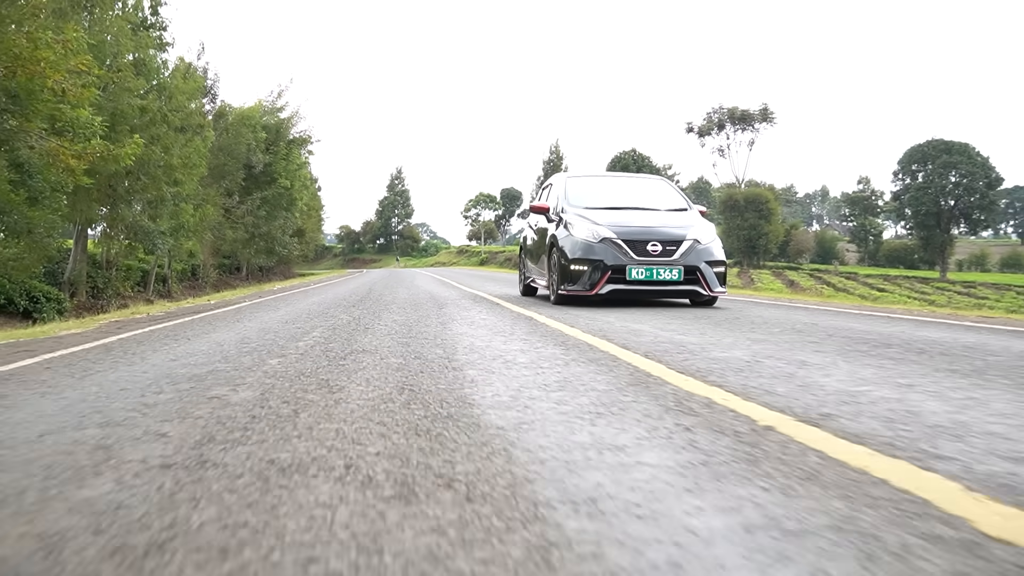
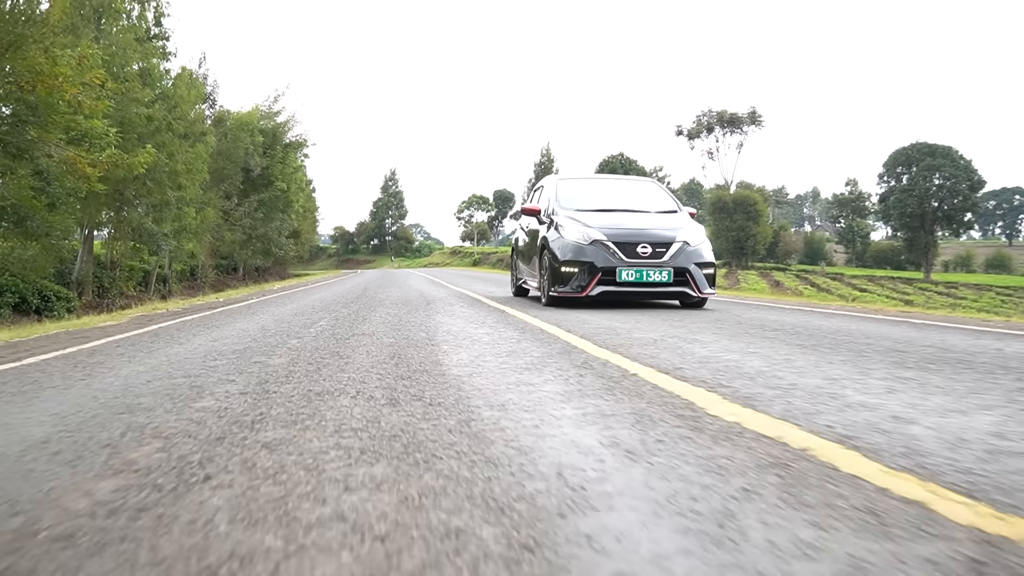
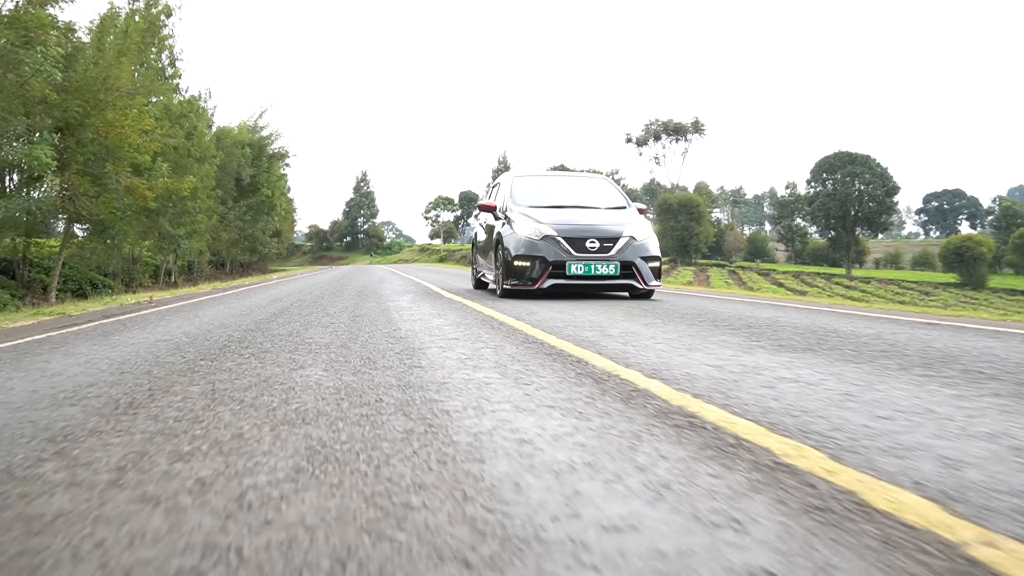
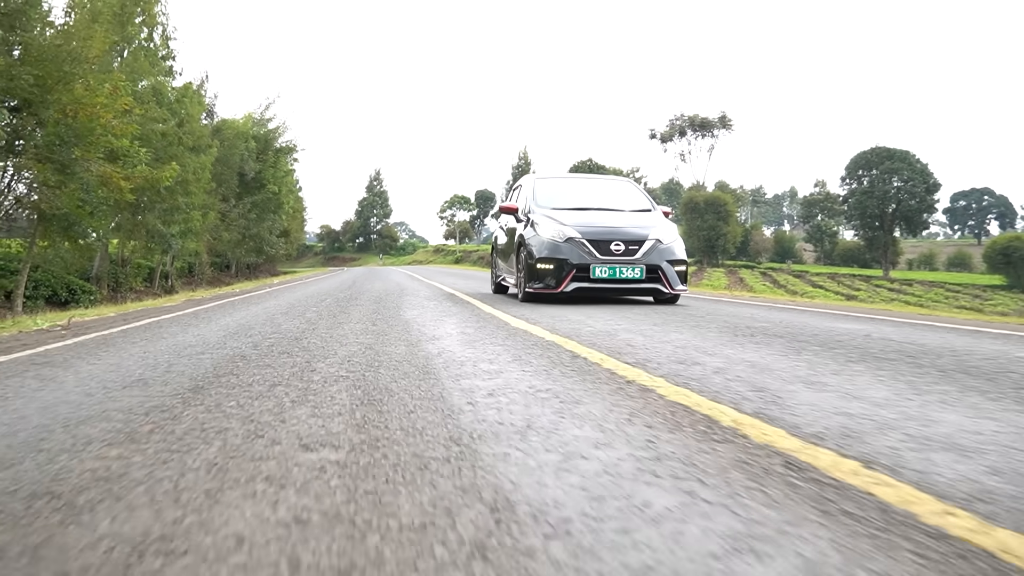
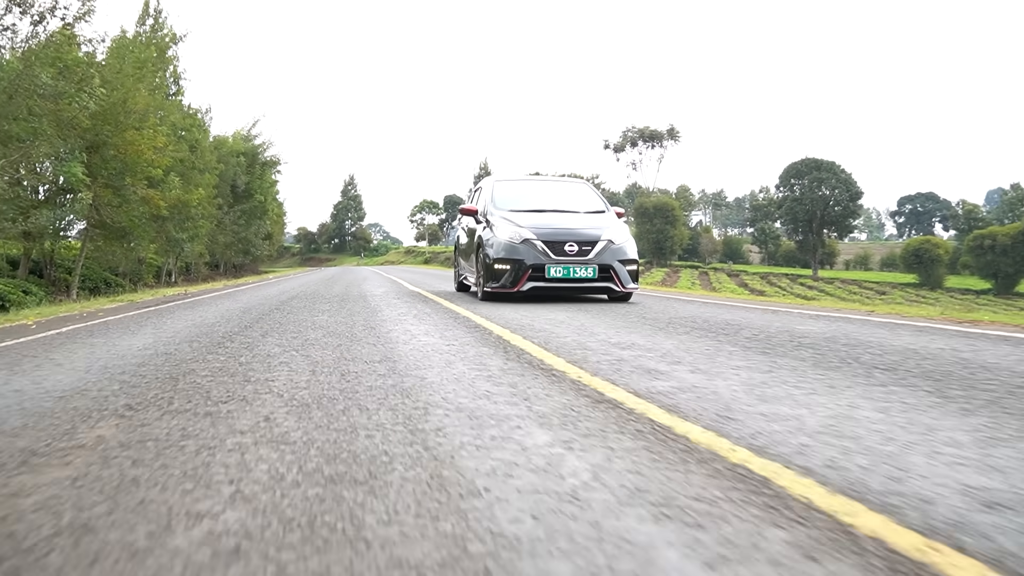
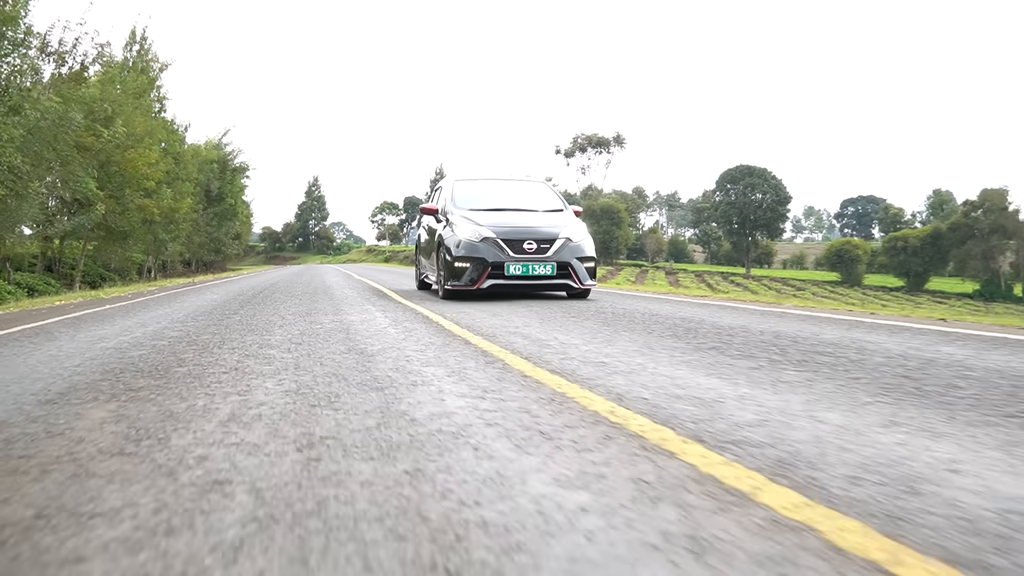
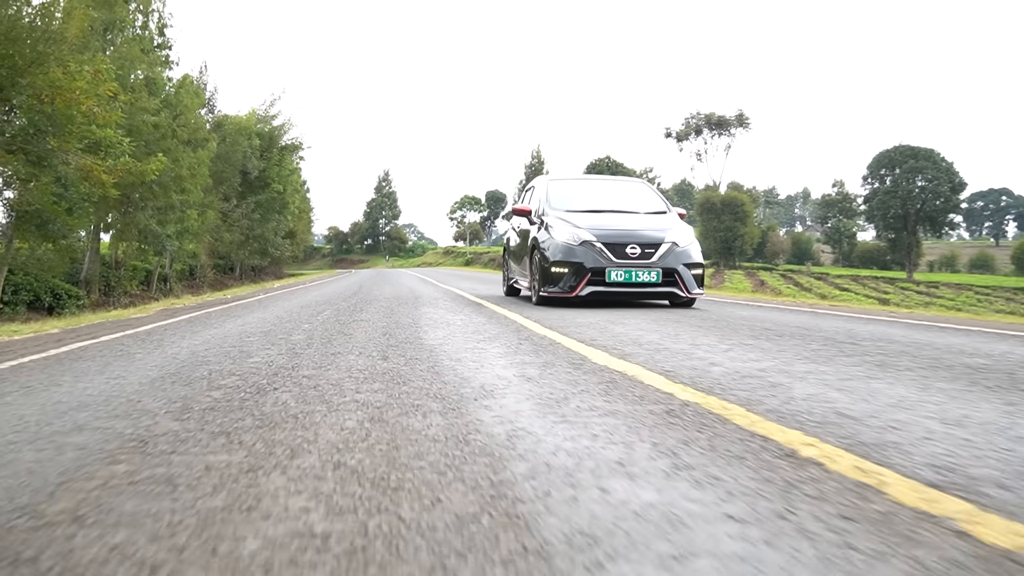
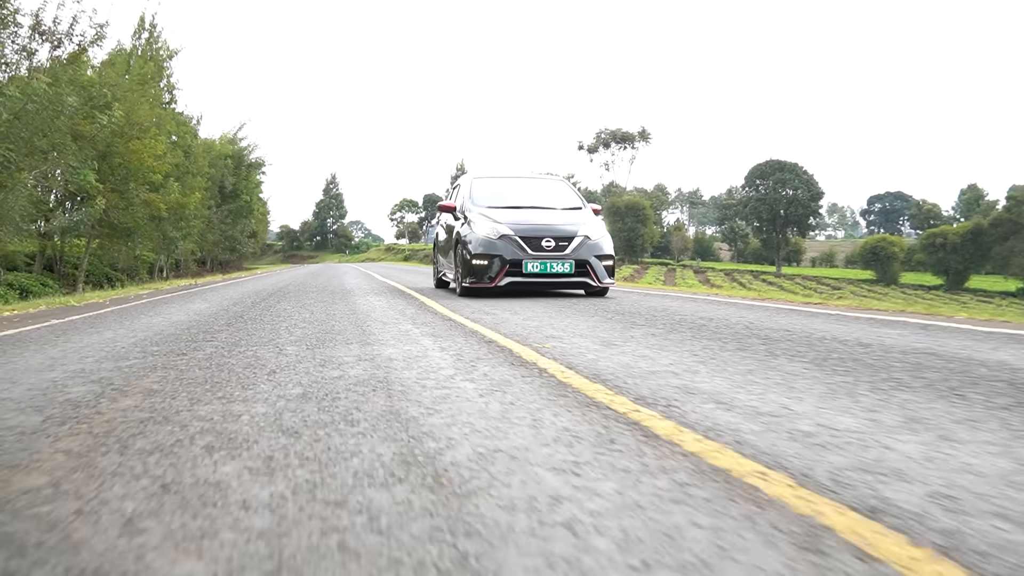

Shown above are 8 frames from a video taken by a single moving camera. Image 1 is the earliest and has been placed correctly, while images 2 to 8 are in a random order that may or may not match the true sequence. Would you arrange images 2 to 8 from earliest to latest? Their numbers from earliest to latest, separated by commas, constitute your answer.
2, 7, 4, 3, 5, 8, 6
